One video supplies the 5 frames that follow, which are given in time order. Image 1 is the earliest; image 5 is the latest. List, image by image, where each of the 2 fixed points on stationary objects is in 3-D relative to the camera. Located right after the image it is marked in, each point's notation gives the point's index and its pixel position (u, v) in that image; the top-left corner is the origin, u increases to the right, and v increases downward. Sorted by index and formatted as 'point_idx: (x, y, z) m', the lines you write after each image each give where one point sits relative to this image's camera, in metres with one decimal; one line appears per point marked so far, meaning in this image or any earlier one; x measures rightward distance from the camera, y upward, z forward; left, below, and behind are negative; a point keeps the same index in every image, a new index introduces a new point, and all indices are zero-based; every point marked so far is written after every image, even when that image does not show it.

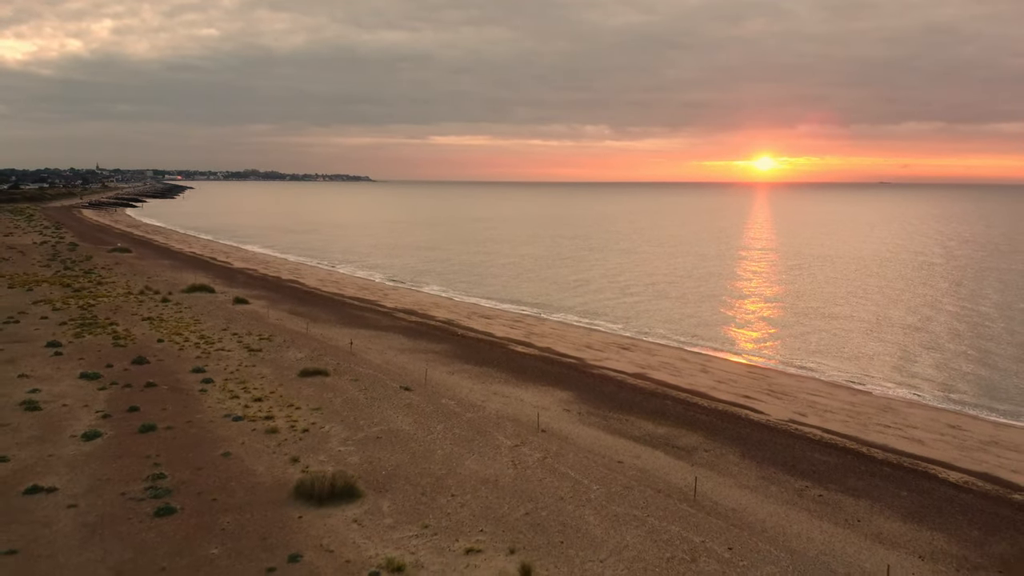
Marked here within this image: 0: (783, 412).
0: (+8.5, -3.8, +17.3) m
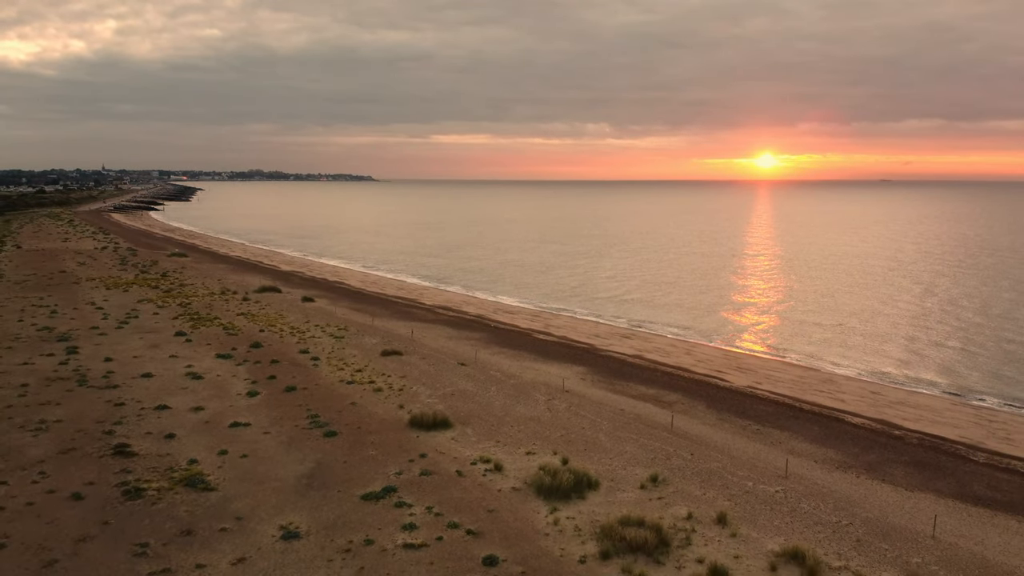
0: (+9.6, -3.8, +22.9) m
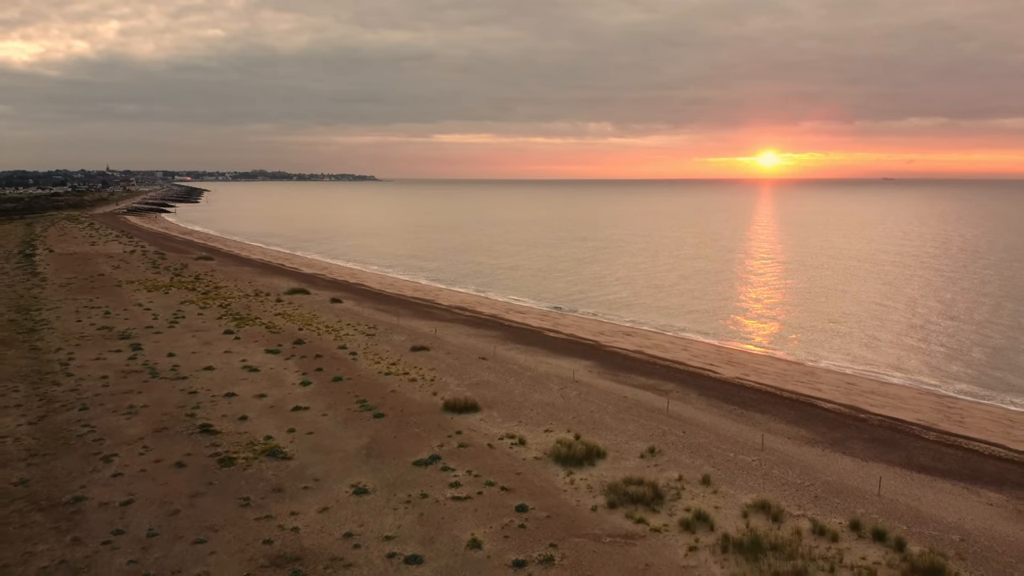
0: (+10.4, -3.9, +25.8) m
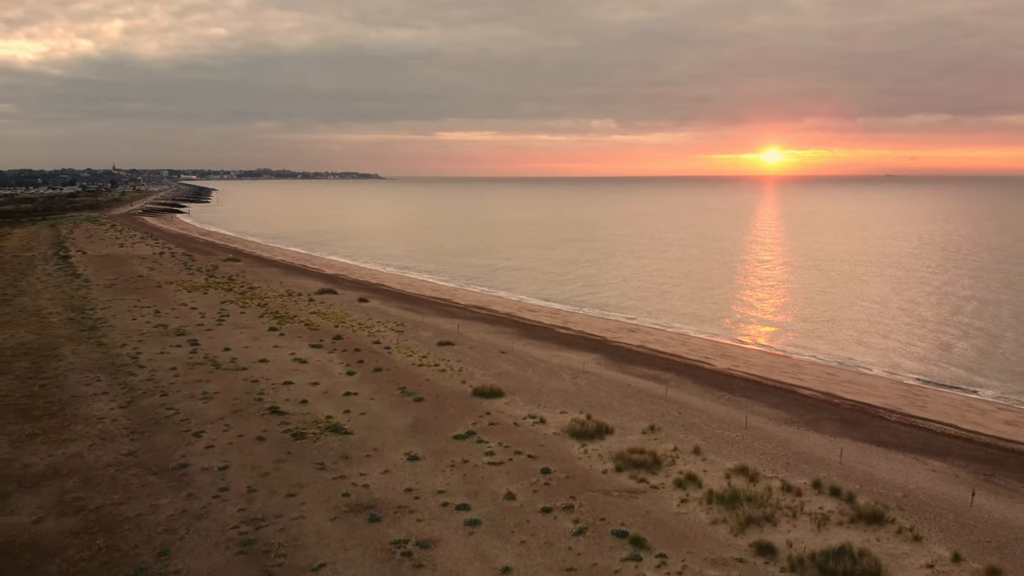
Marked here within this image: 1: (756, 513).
0: (+11.2, -4.0, +29.0) m
1: (+6.7, -6.2, +15.1) m
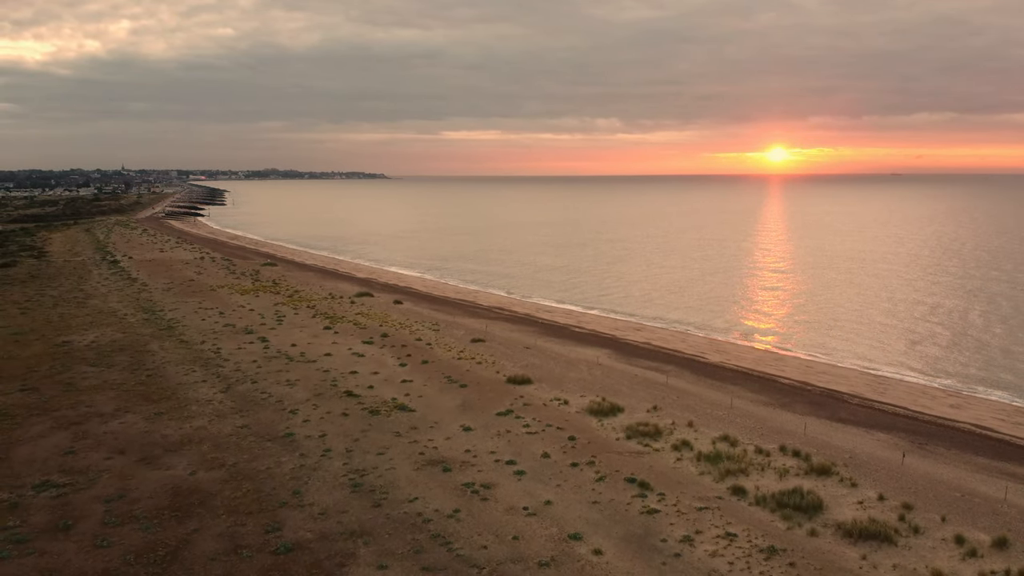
0: (+12.7, -4.3, +33.8) m
1: (+8.0, -6.5, +20.0) m
